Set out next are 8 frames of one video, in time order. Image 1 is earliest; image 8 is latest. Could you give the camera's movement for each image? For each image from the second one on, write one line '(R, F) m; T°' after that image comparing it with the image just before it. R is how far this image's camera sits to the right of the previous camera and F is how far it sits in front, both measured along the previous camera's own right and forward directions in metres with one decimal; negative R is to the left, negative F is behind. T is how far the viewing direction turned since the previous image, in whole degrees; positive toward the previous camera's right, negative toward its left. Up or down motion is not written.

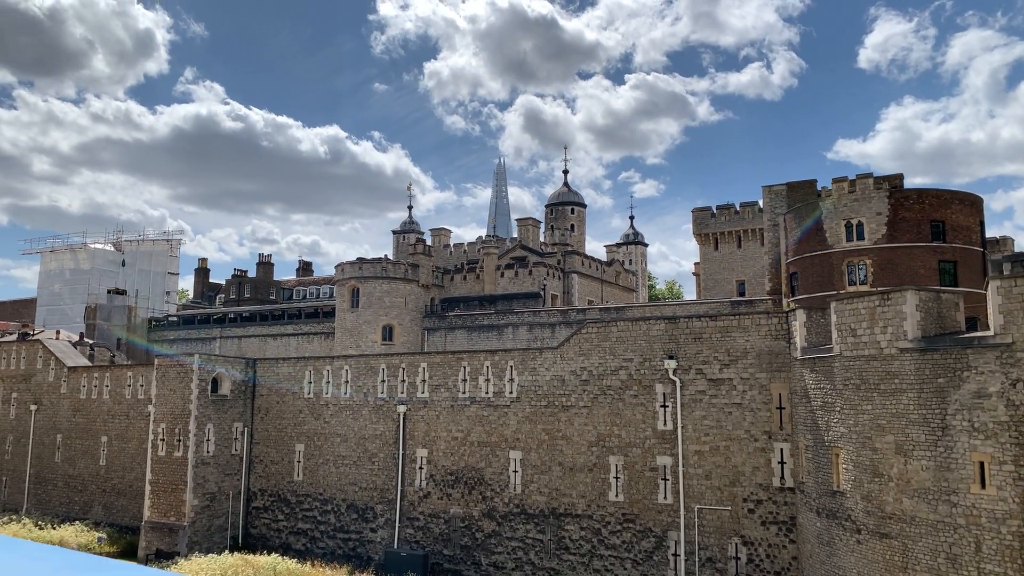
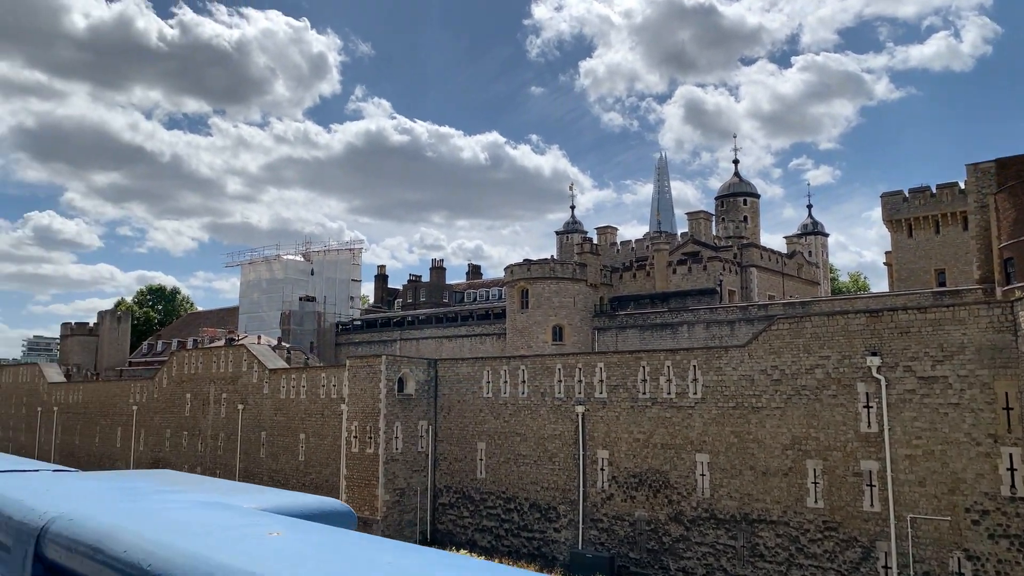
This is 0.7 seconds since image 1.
(-0.8, +0.3) m; -11°
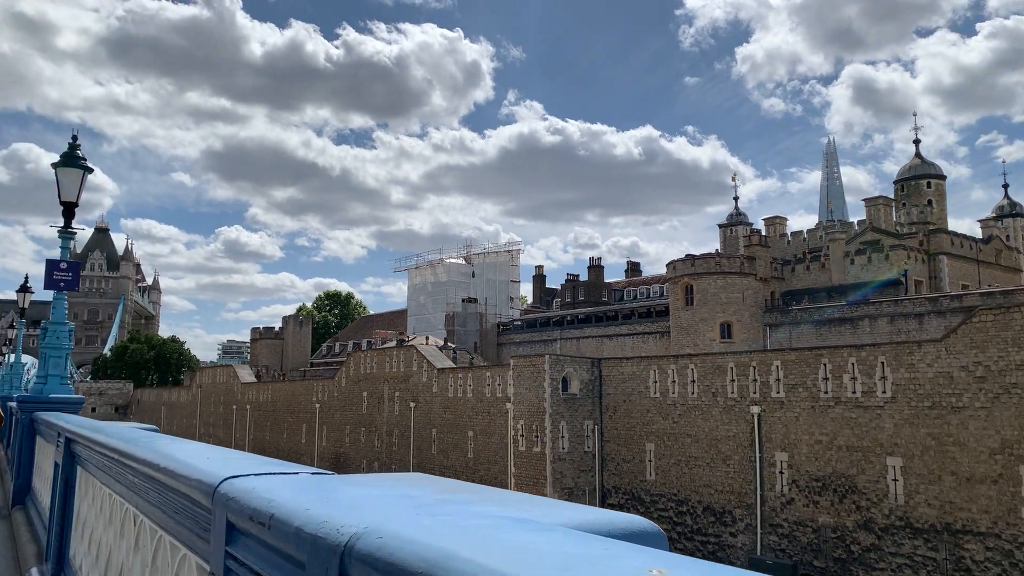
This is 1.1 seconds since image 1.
(-0.4, +0.2) m; -11°
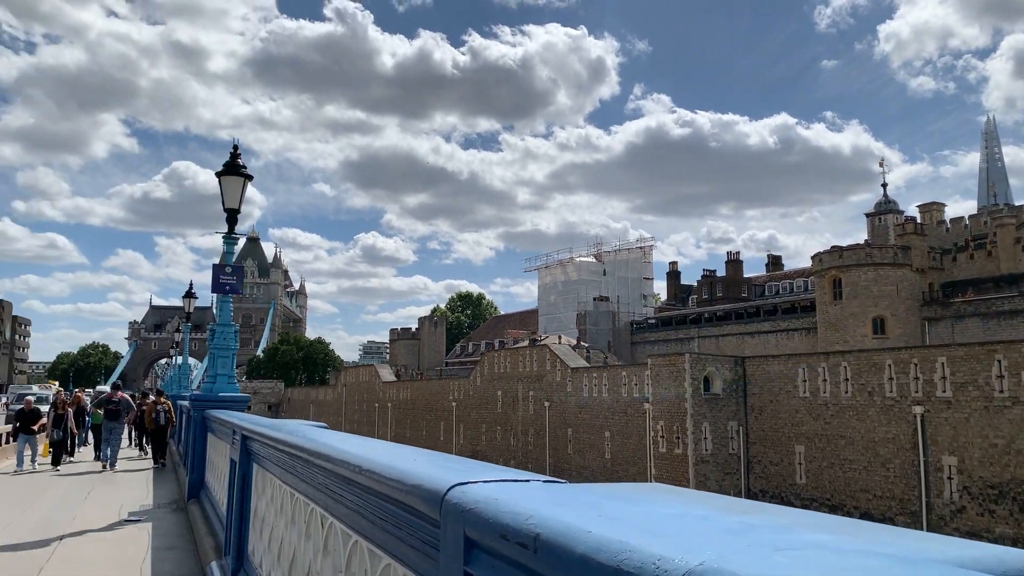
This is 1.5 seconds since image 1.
(-0.3, +0.3) m; -9°
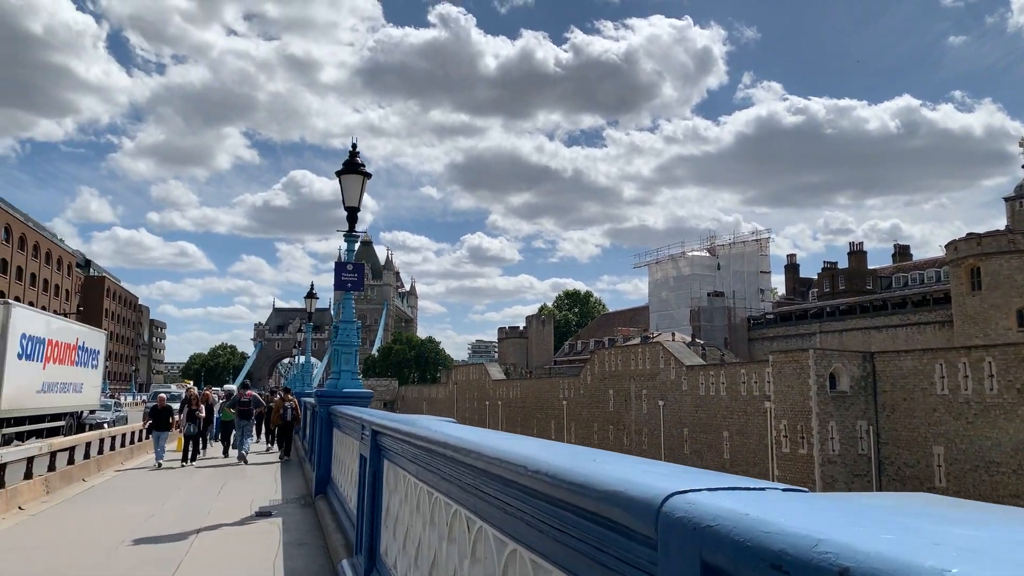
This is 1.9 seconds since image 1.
(-0.2, +0.4) m; -8°
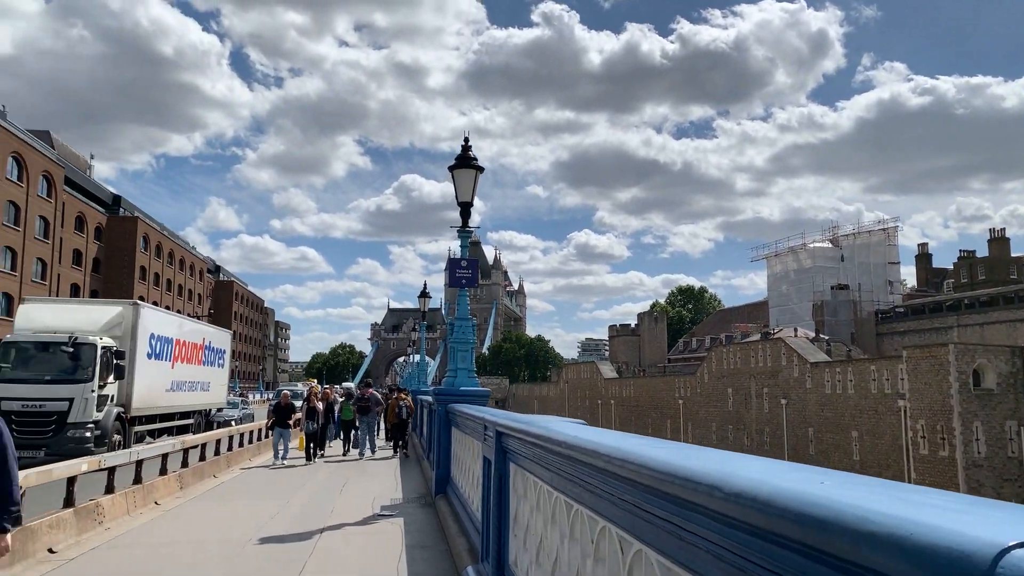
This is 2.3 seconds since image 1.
(-0.2, +0.4) m; -8°
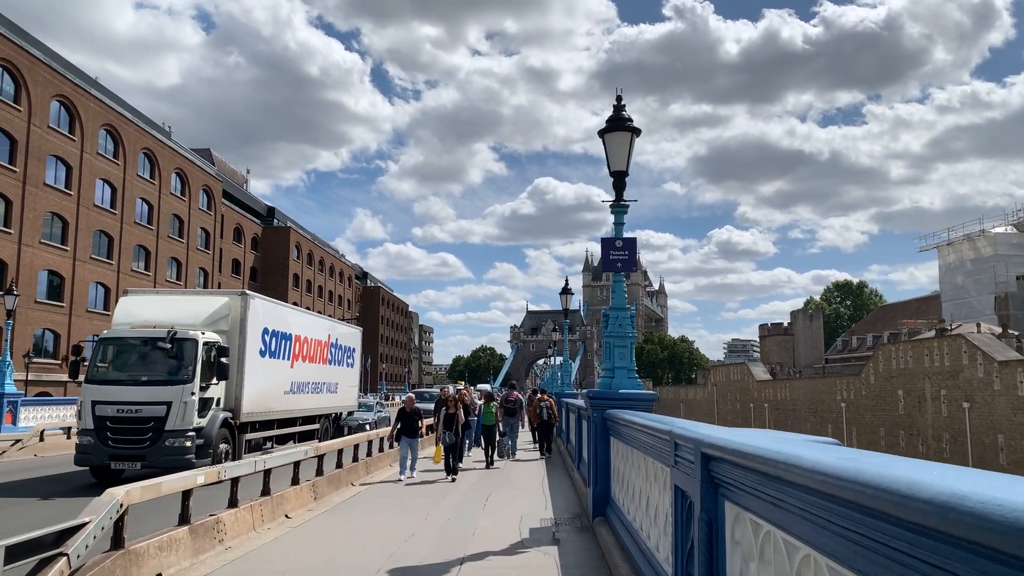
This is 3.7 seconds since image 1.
(-0.3, +1.6) m; -10°
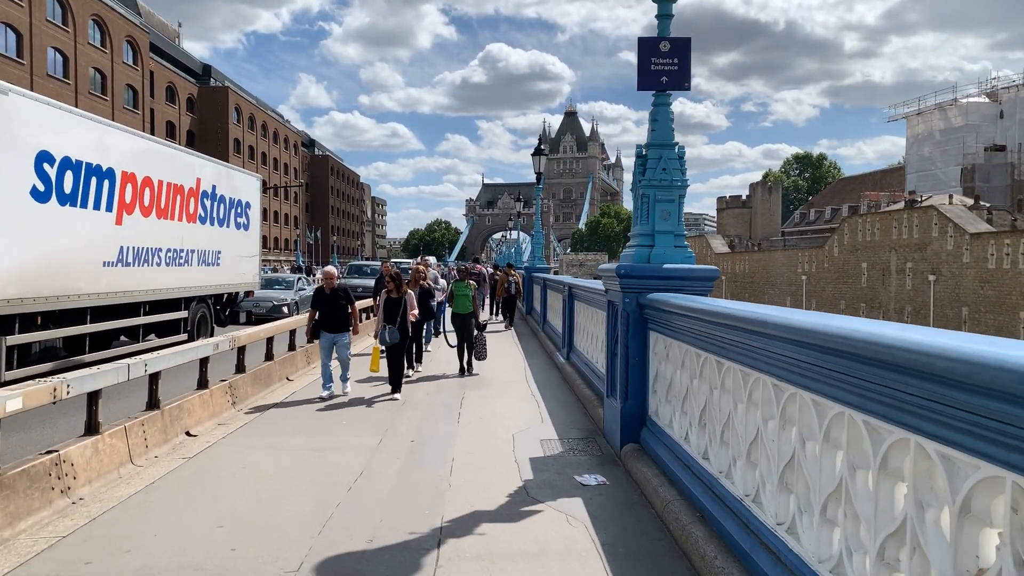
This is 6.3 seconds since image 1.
(-0.3, +3.0) m; +4°
